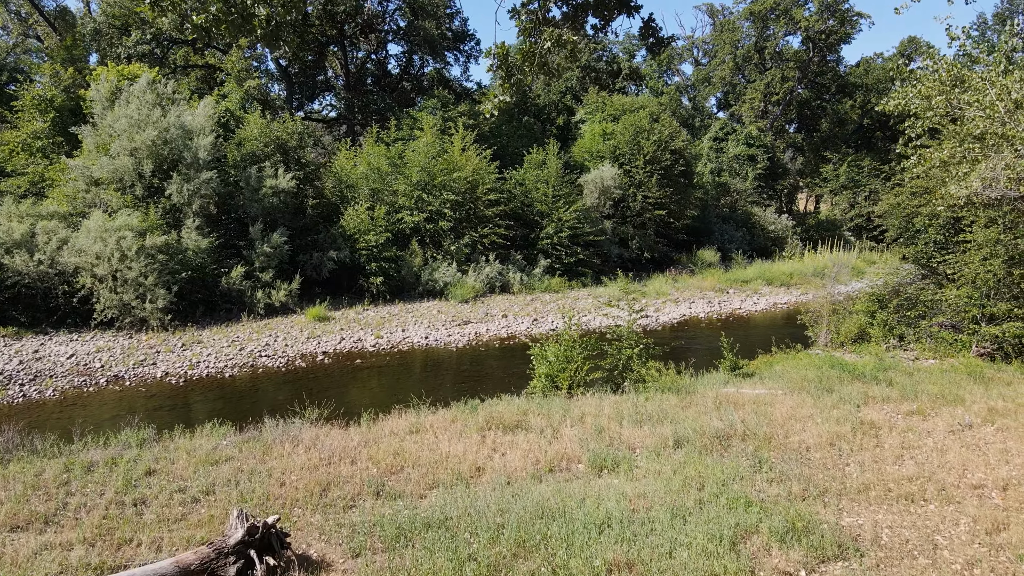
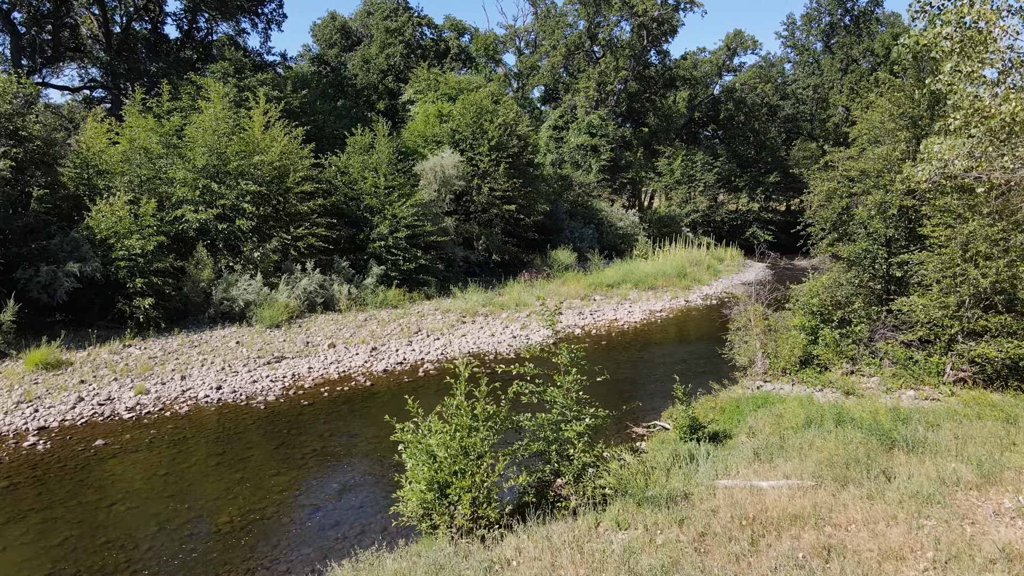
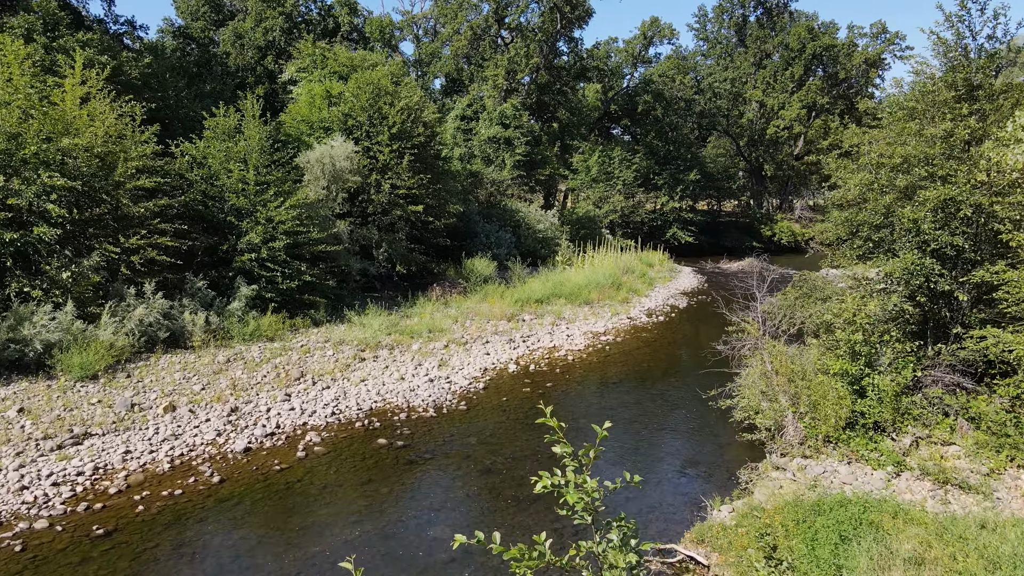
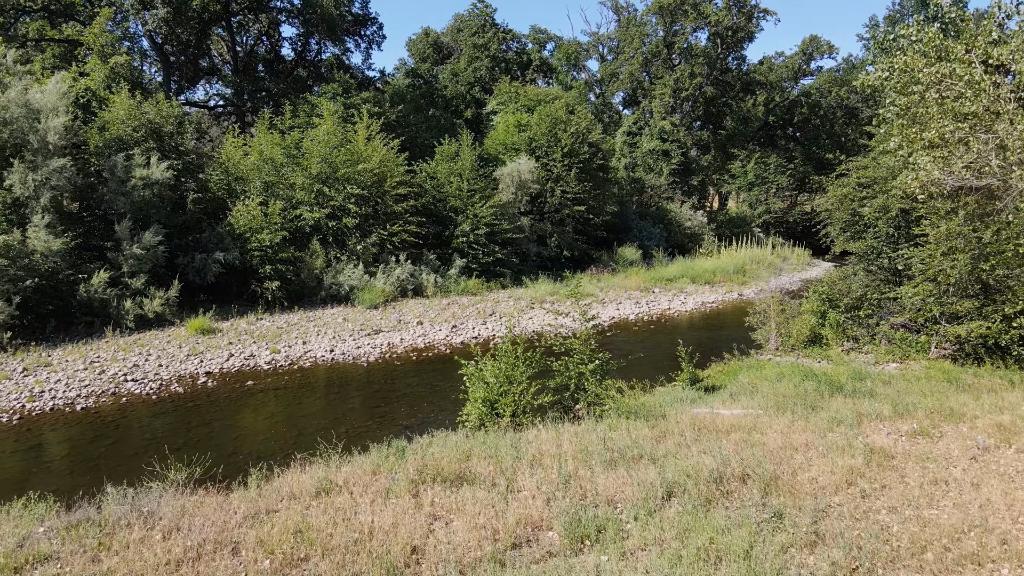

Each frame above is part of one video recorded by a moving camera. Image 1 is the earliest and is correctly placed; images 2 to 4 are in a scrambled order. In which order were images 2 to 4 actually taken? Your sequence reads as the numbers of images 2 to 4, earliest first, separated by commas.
4, 2, 3
